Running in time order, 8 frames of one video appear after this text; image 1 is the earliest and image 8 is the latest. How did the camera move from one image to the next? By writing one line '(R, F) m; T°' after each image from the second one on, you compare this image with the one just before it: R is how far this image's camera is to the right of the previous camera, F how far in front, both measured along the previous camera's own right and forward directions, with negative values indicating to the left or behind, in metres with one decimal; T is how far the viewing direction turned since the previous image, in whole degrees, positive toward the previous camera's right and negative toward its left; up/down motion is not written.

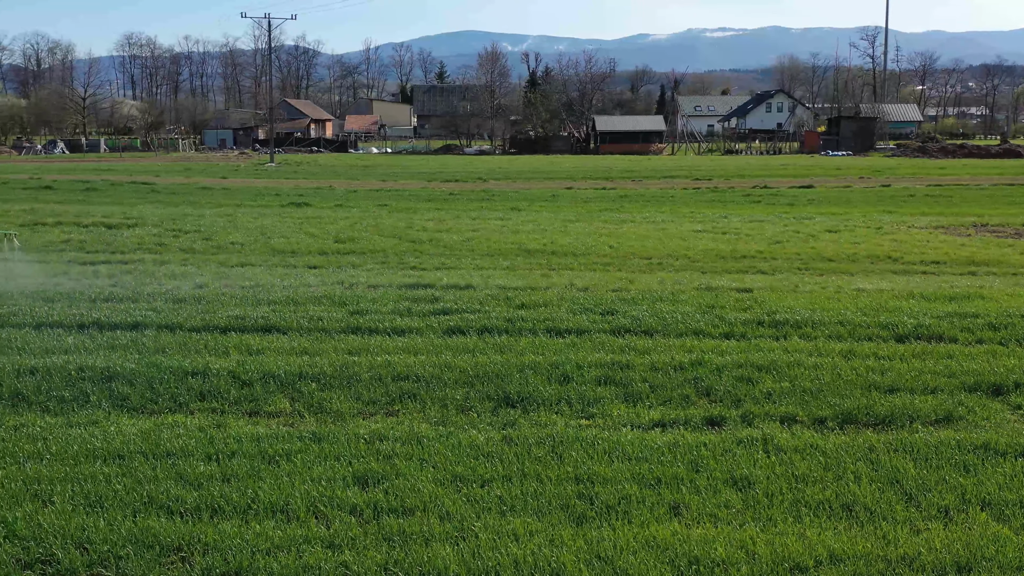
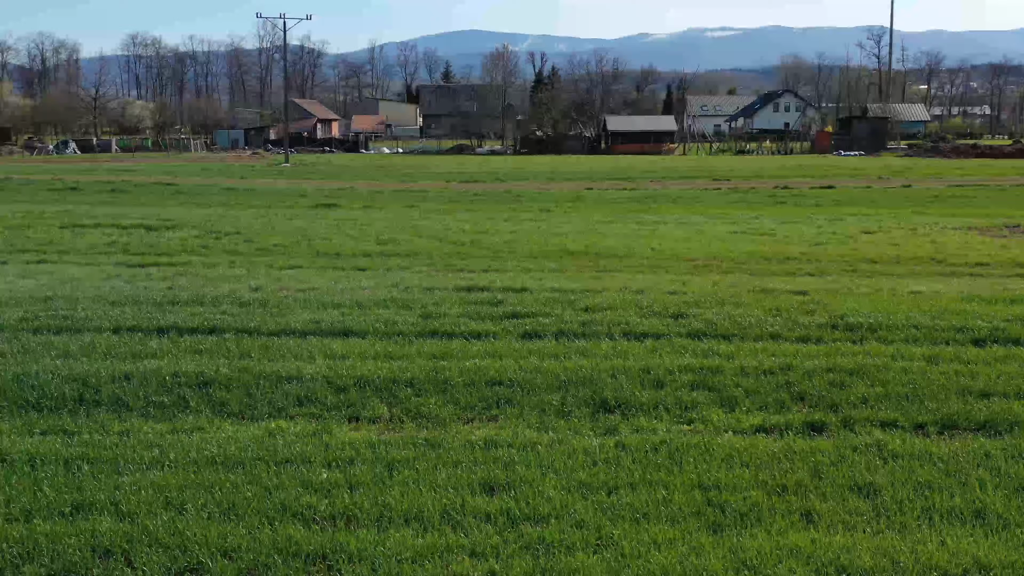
(-0.5, 0.0) m; 0°
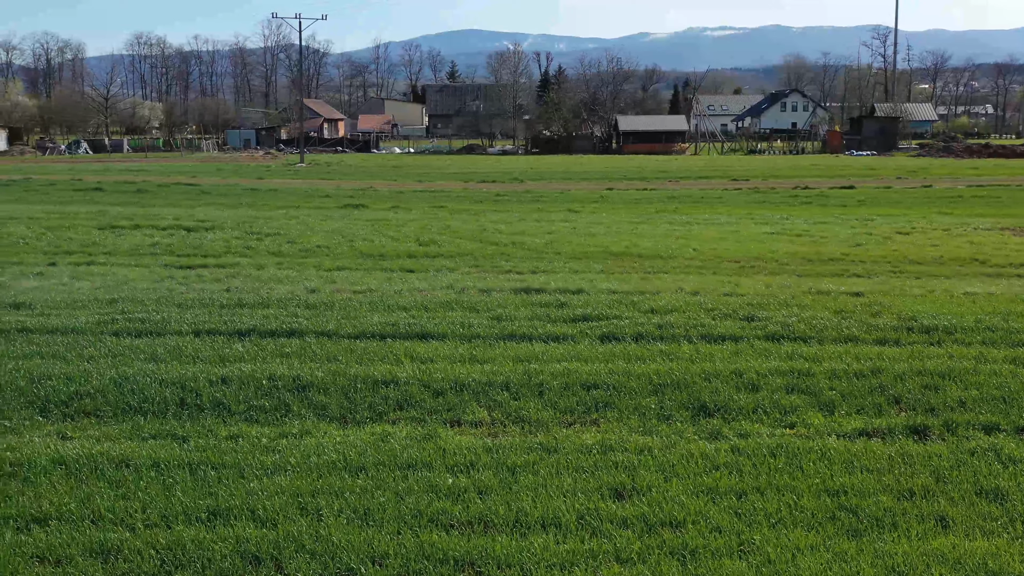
(-0.5, 0.0) m; 0°
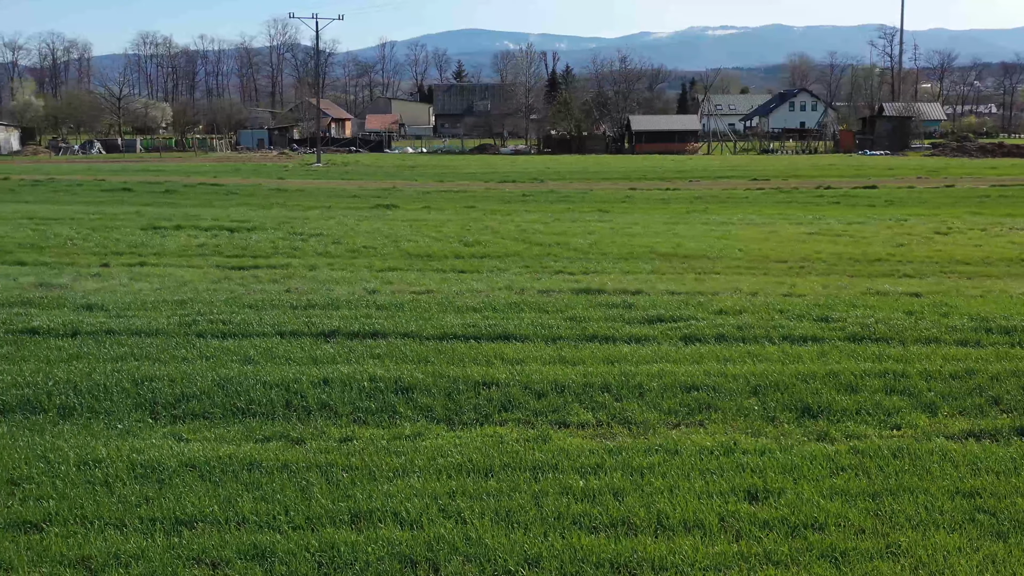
(-0.5, 0.0) m; 0°
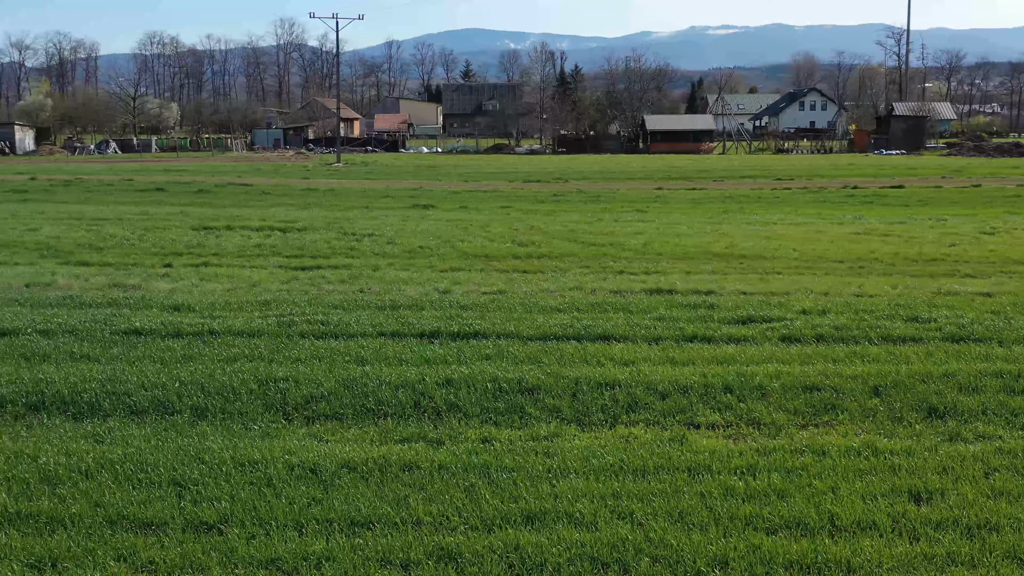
(-0.6, 0.0) m; 0°
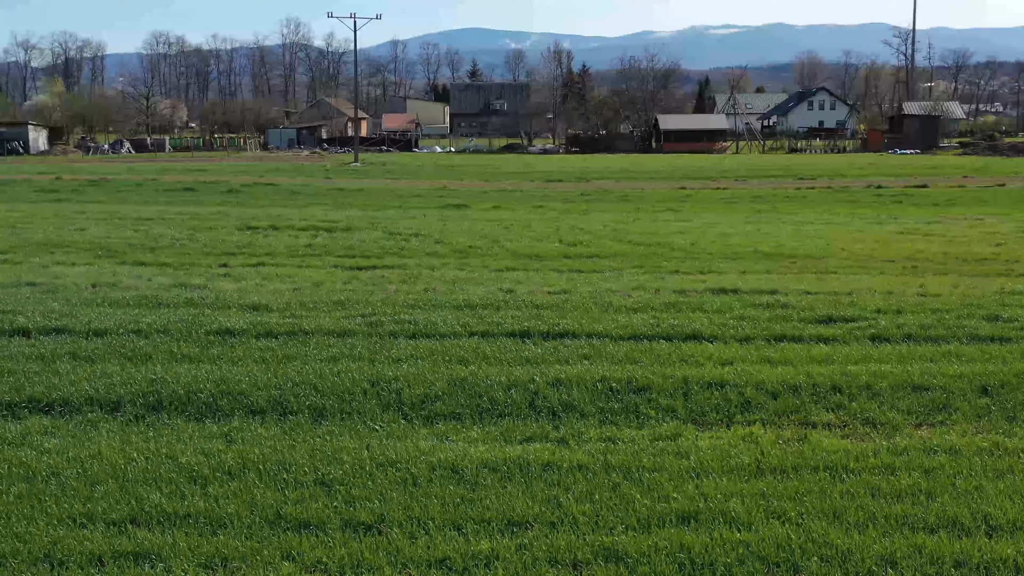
(-0.6, 0.0) m; 0°
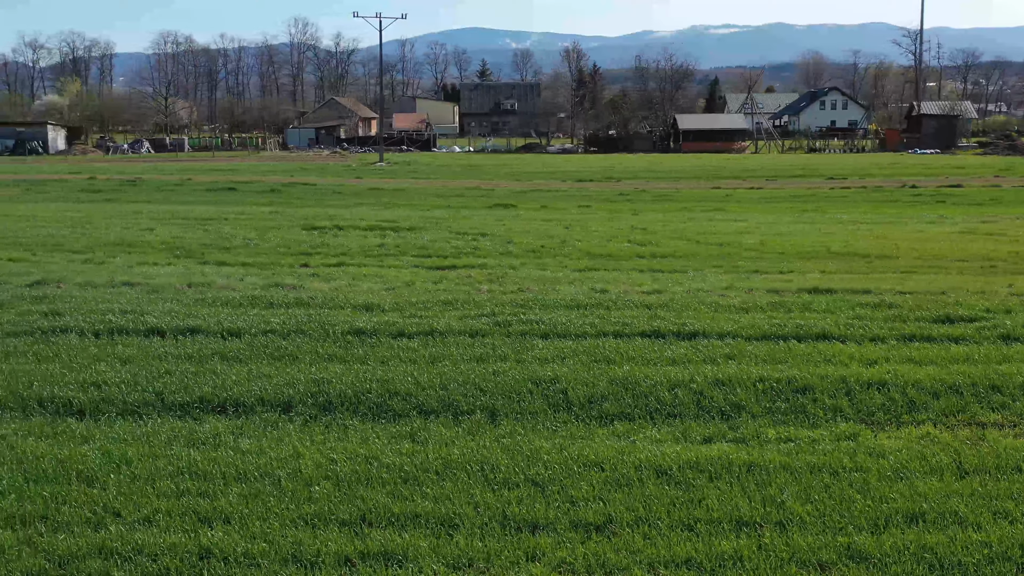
(-0.8, 0.0) m; 0°
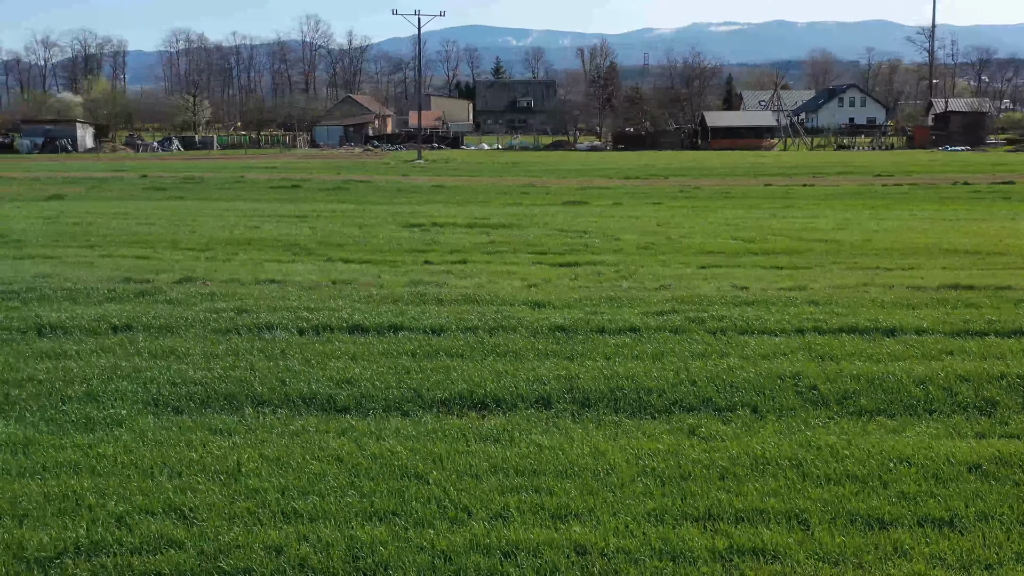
(-1.3, 0.0) m; 0°
